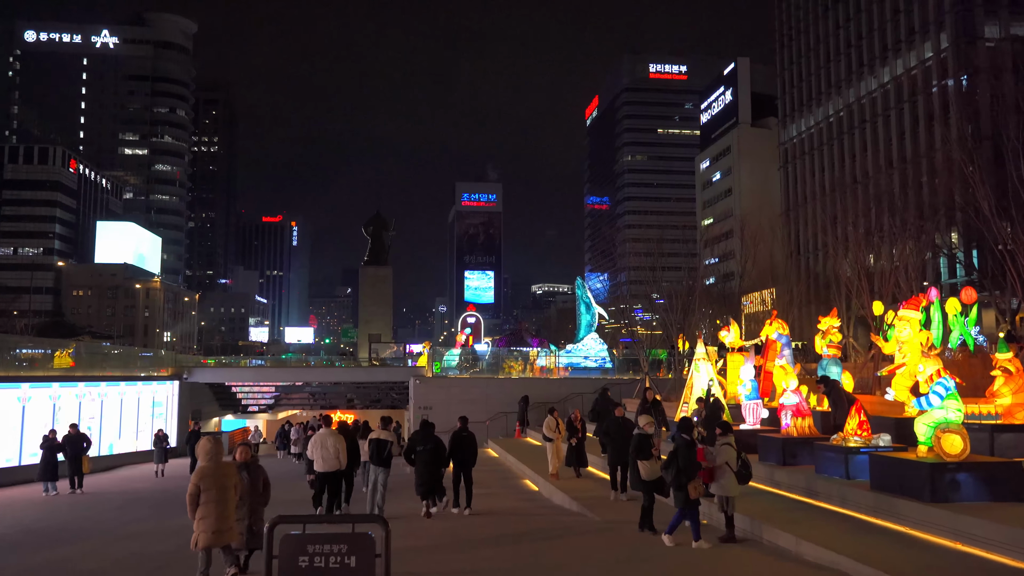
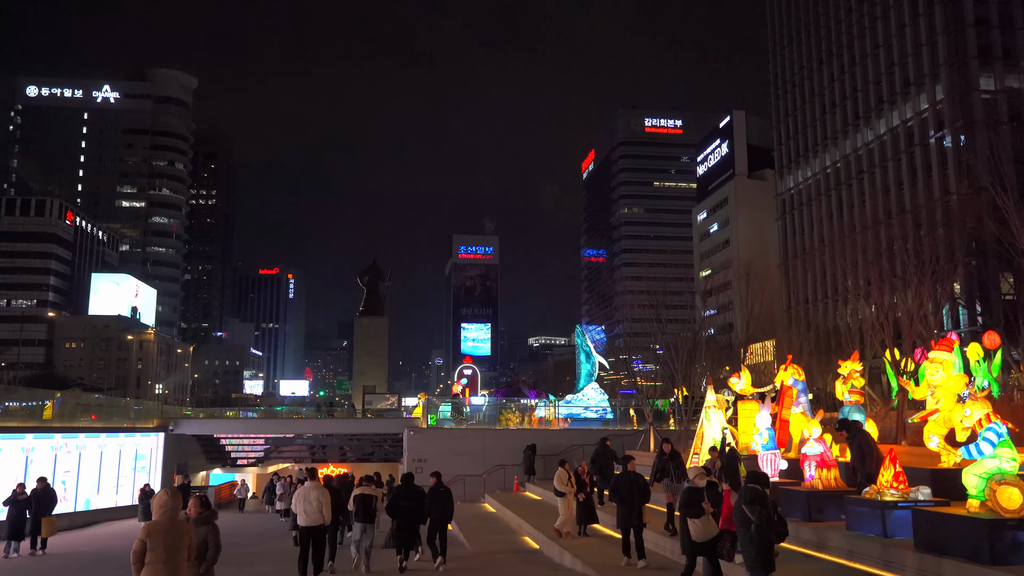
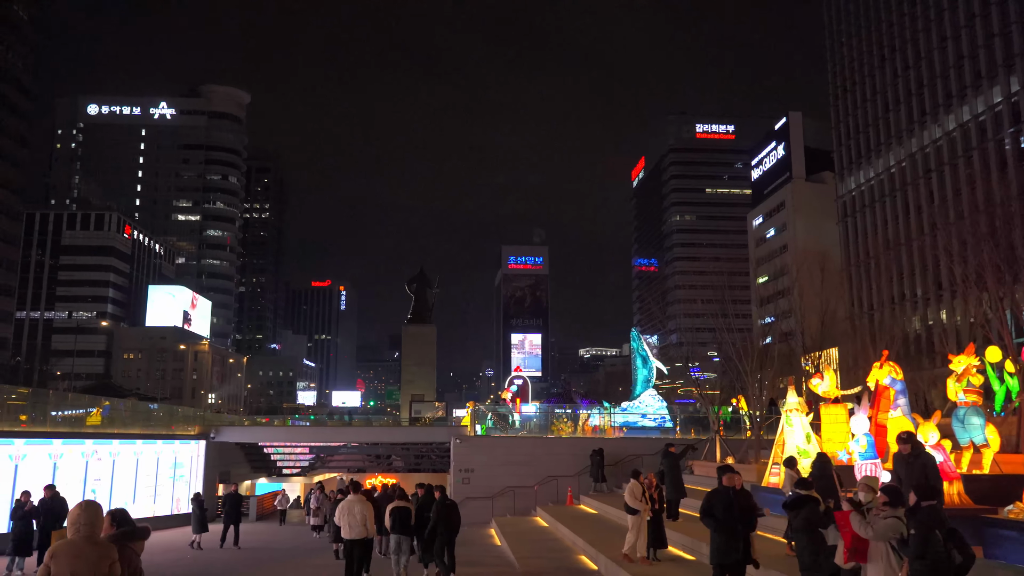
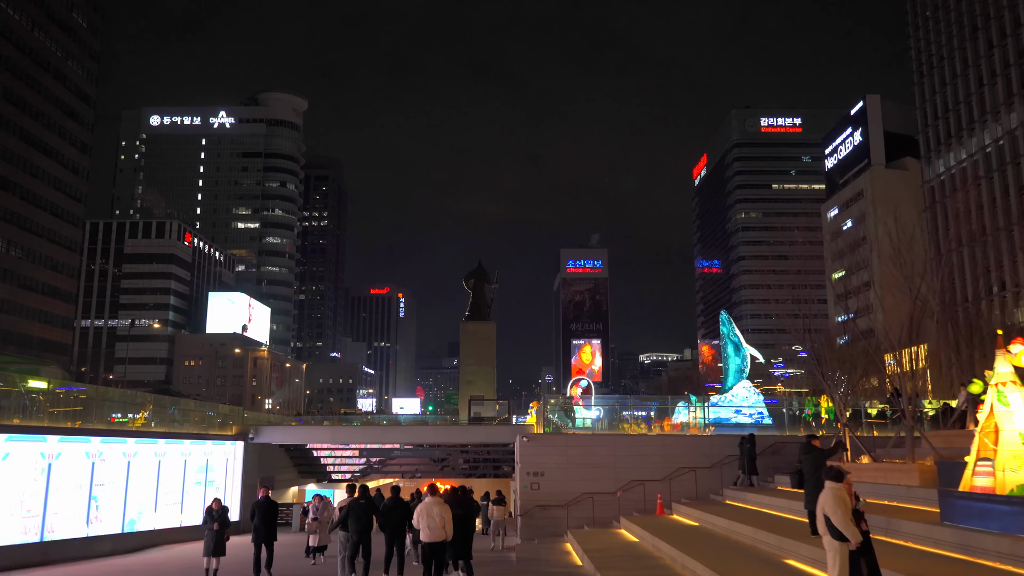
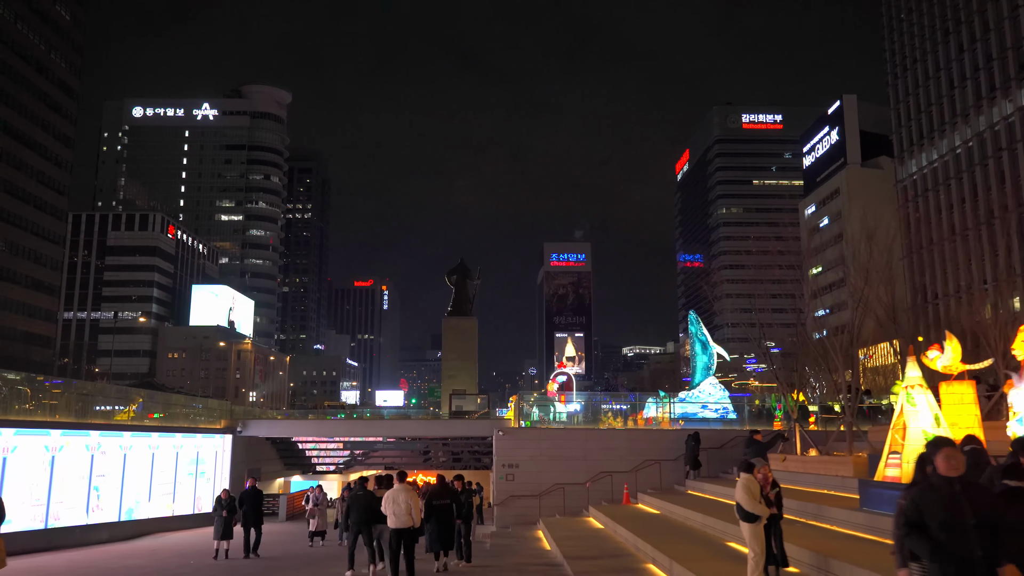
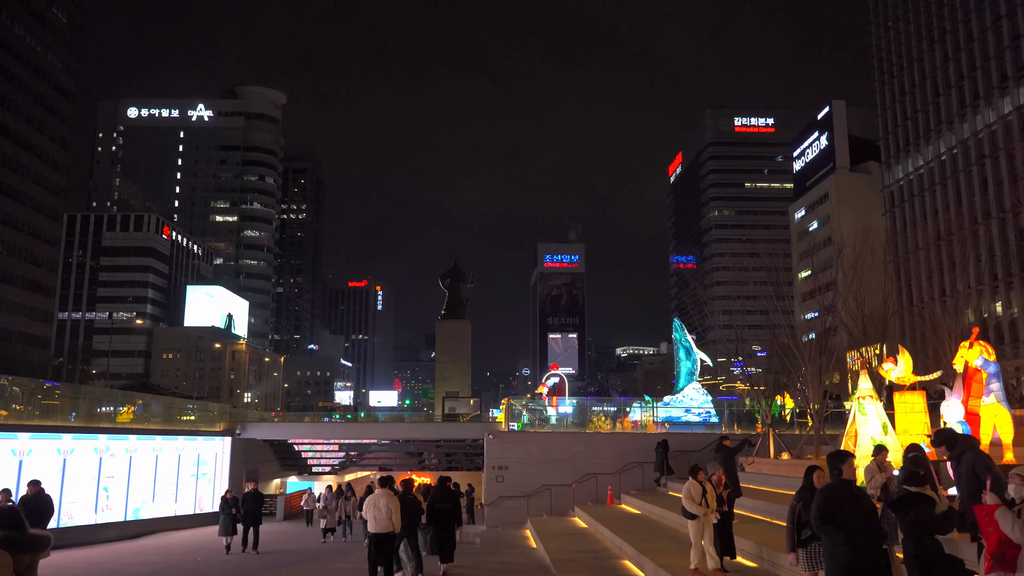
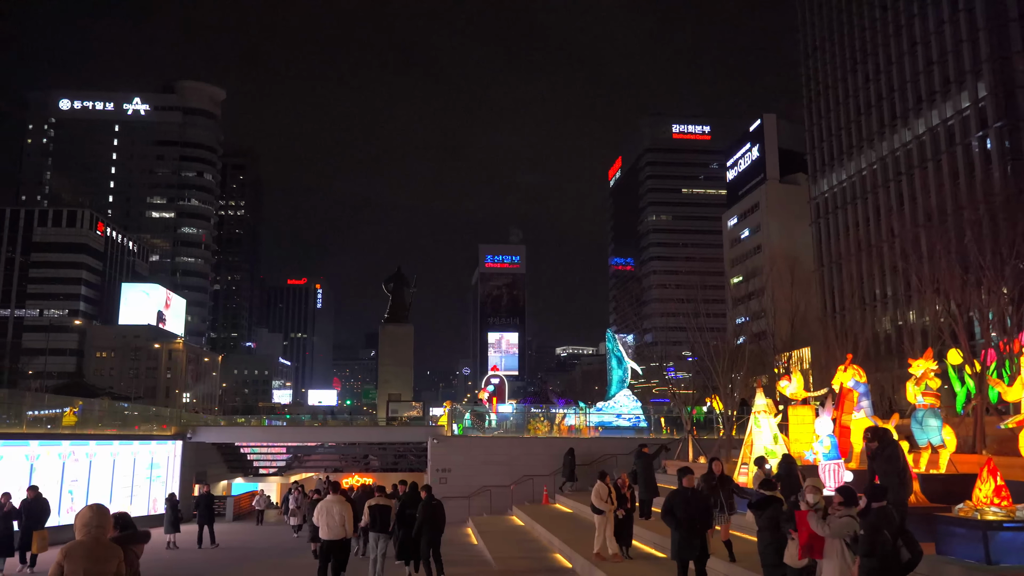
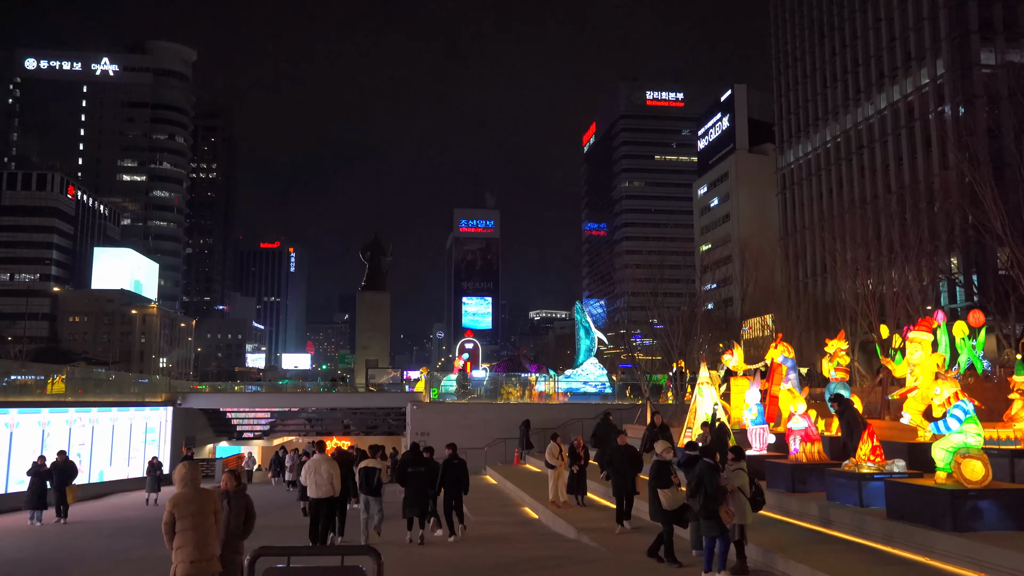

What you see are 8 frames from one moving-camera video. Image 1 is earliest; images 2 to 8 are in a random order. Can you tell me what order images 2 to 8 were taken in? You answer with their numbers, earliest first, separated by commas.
8, 2, 7, 3, 6, 5, 4
